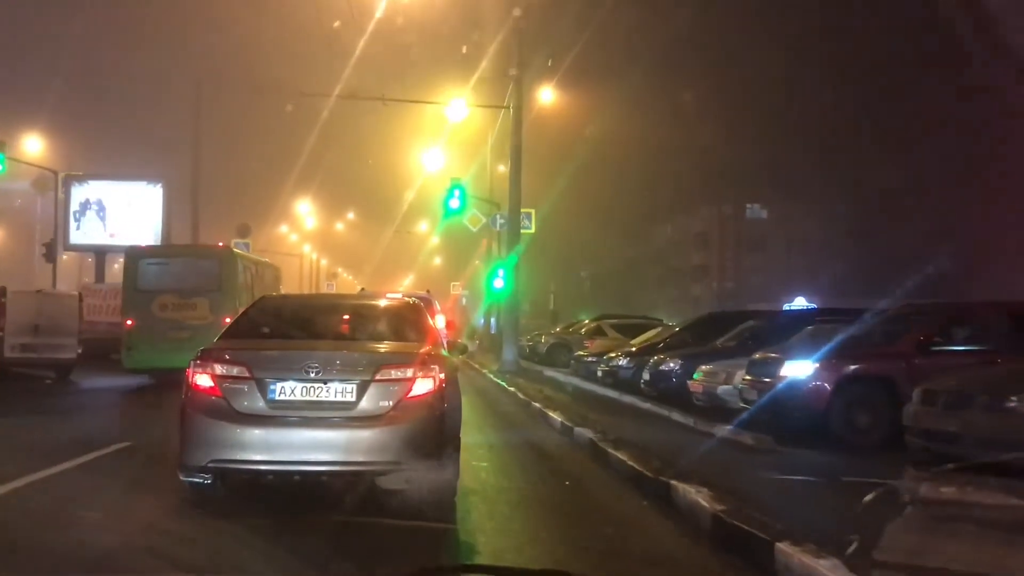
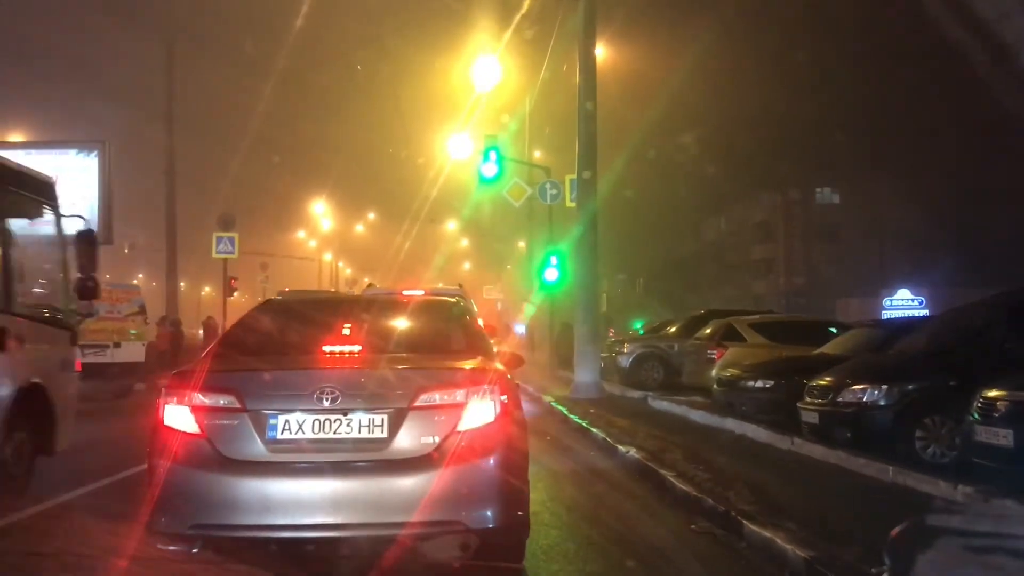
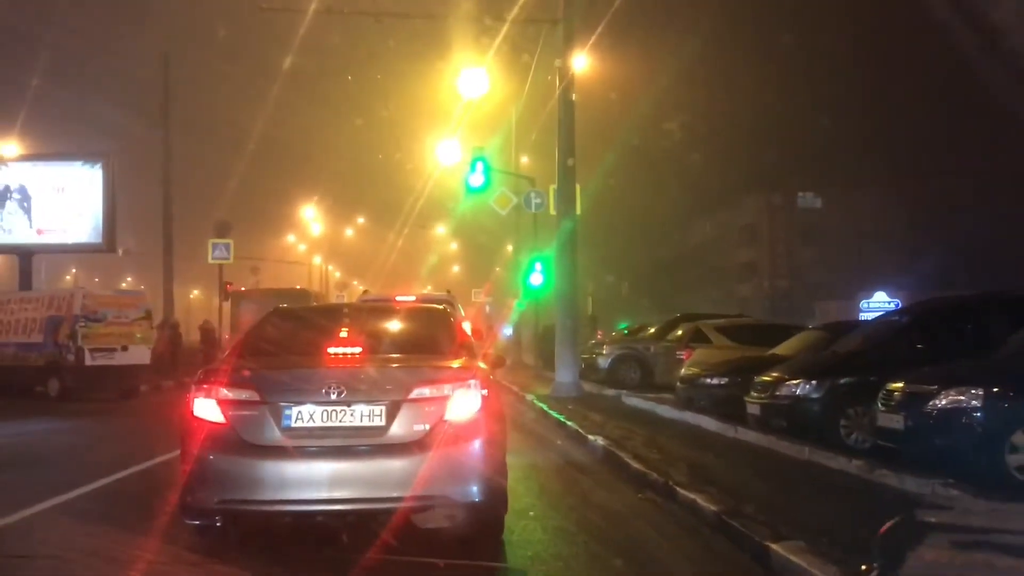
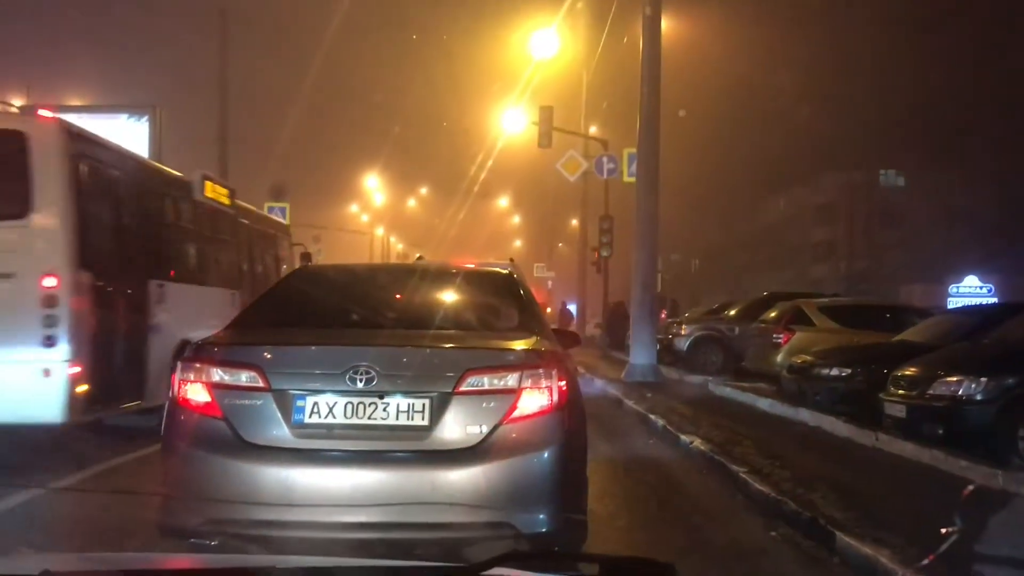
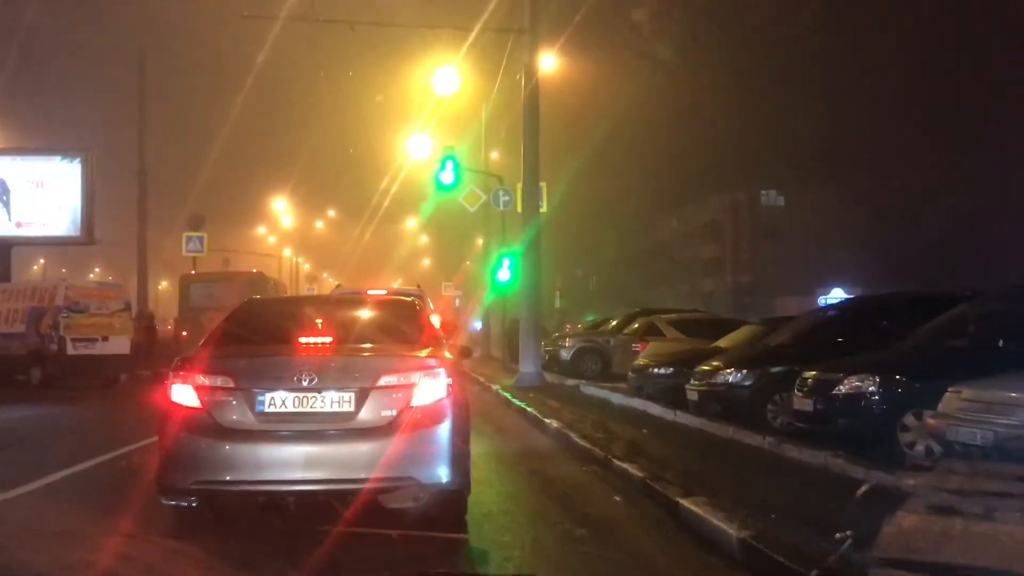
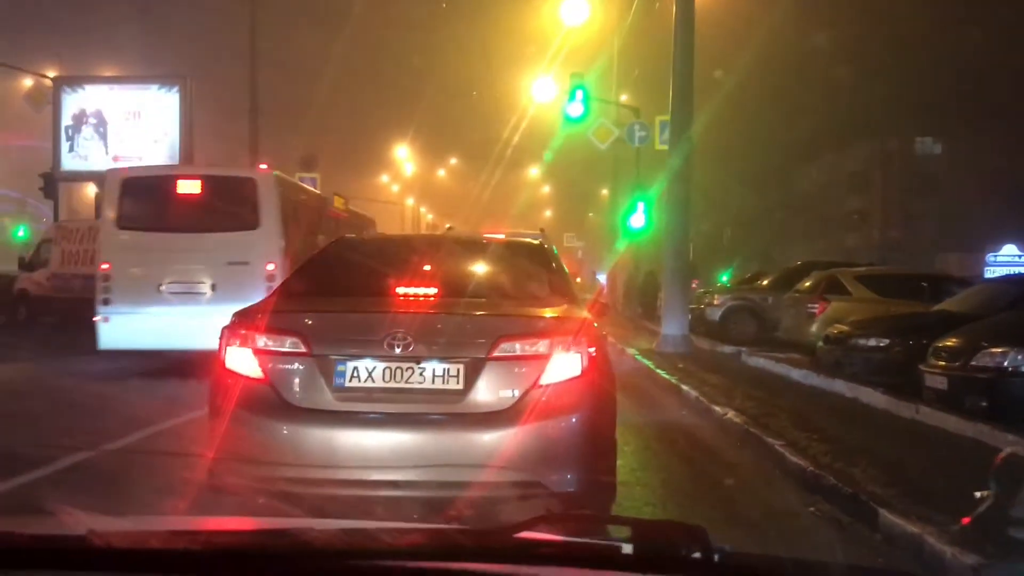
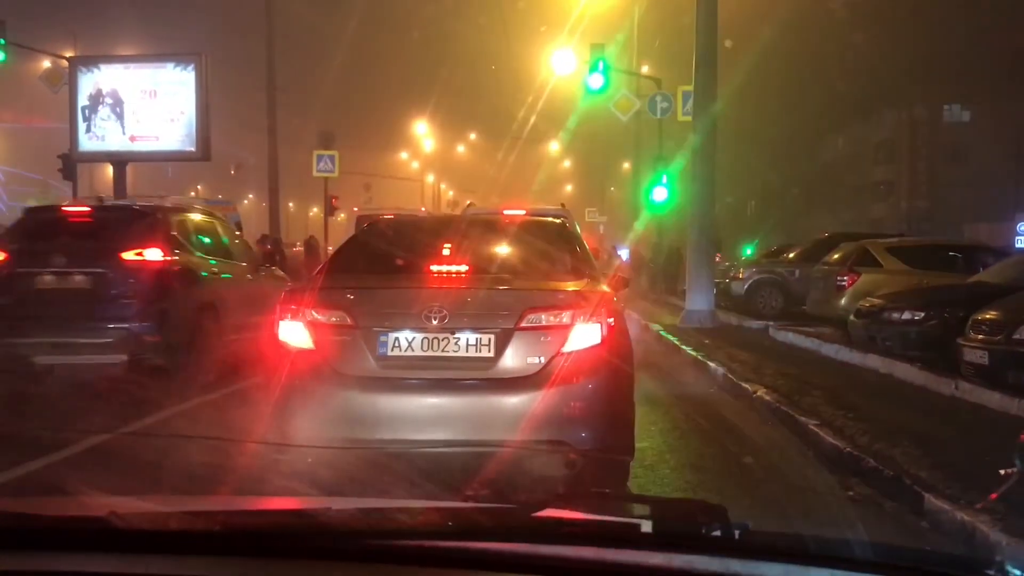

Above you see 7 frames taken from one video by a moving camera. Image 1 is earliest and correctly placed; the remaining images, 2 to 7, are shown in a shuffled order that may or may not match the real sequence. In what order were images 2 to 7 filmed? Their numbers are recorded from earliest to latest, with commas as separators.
5, 3, 2, 4, 6, 7
